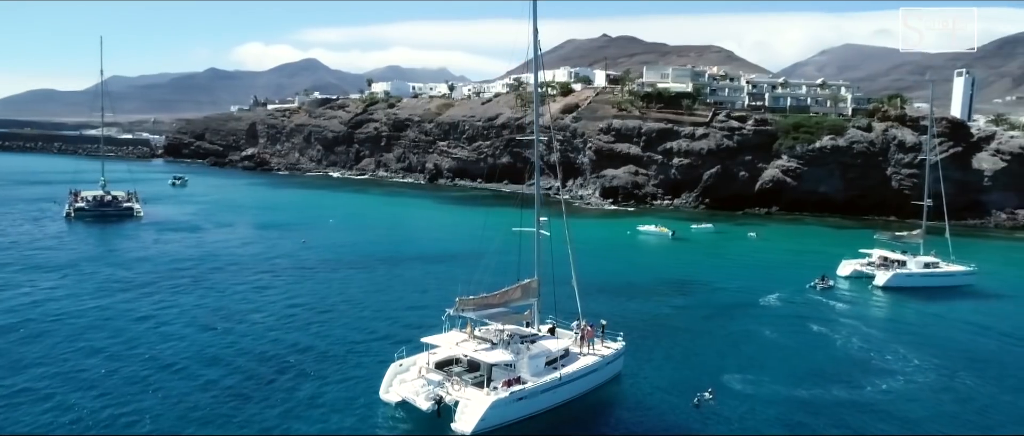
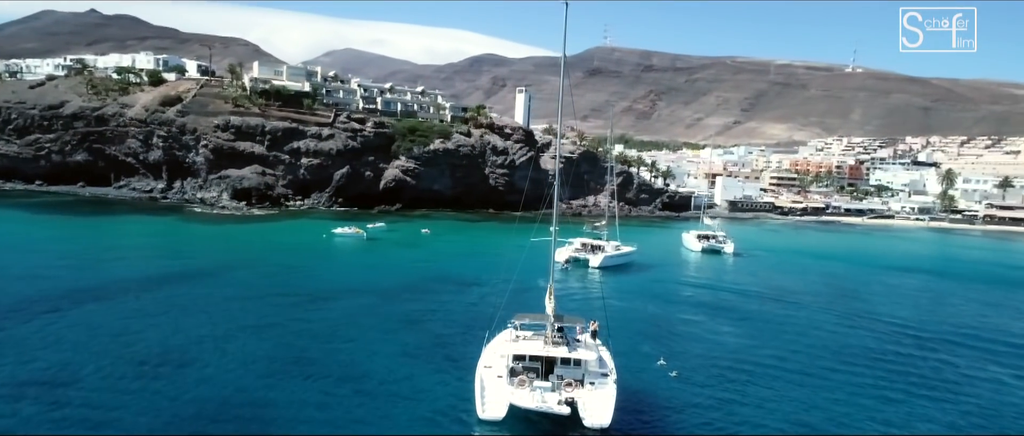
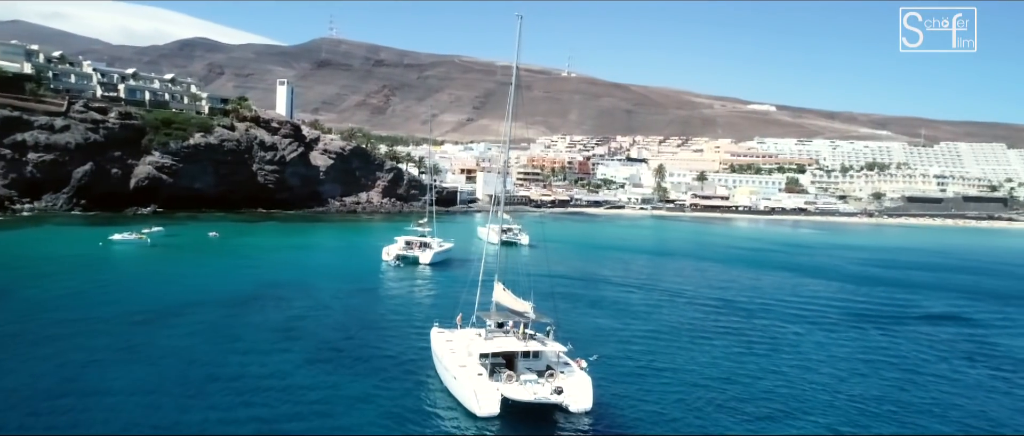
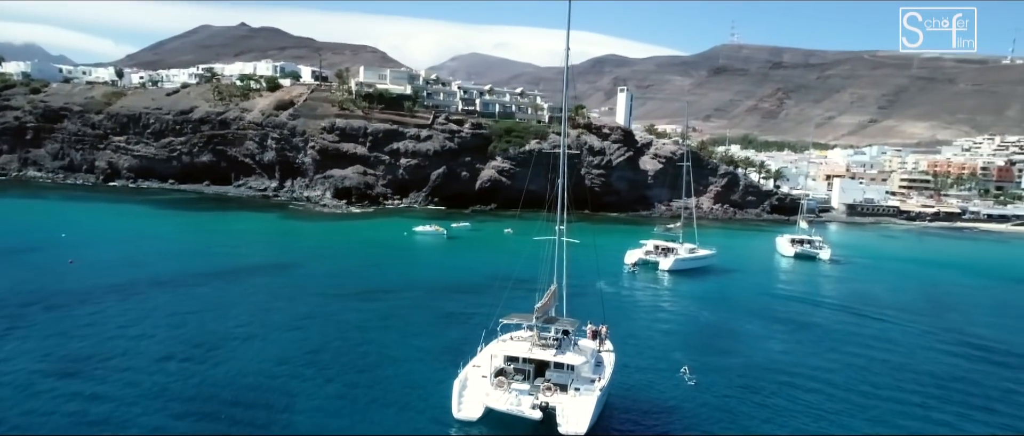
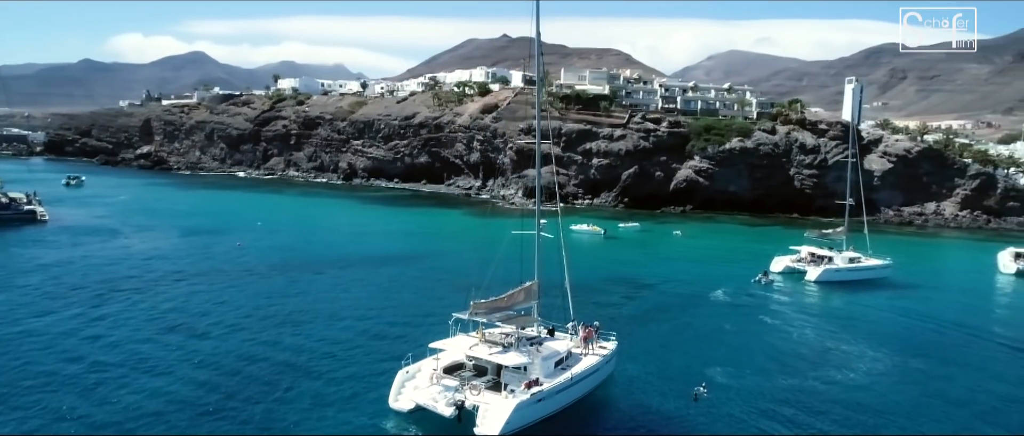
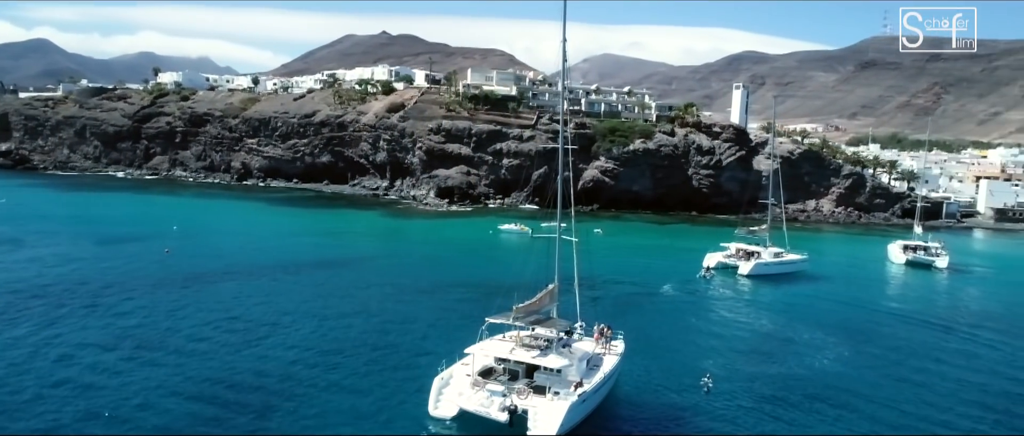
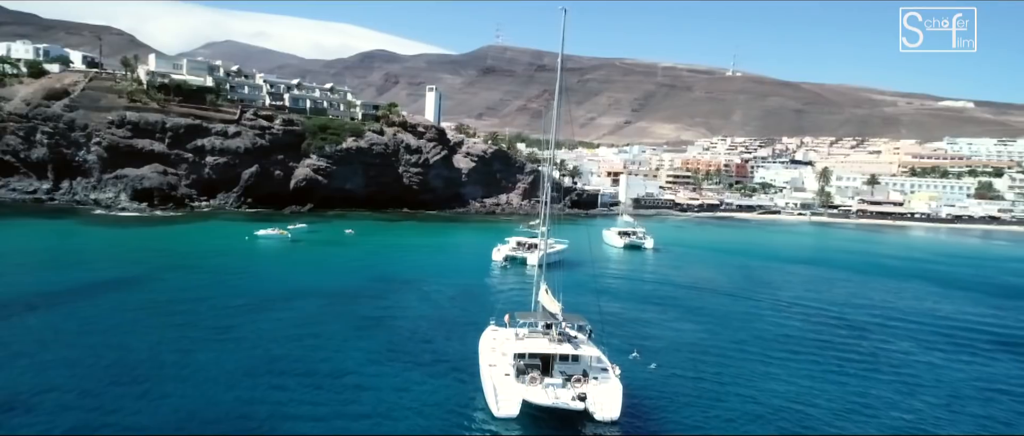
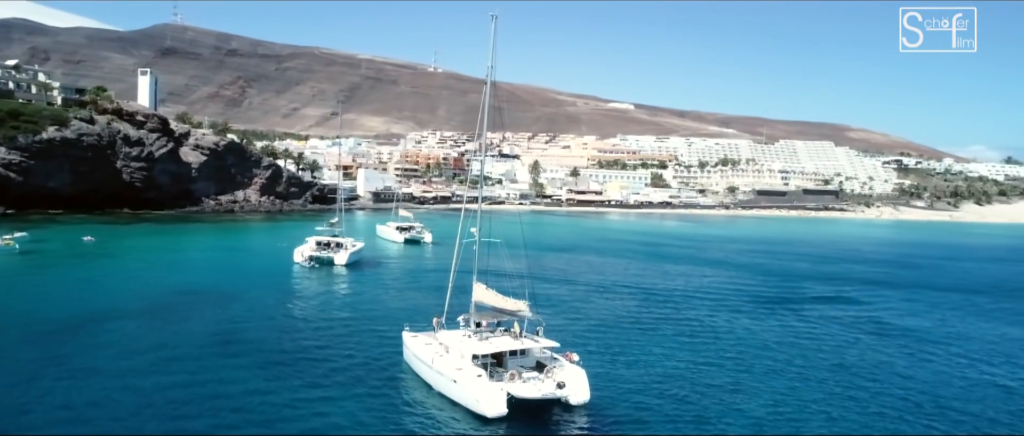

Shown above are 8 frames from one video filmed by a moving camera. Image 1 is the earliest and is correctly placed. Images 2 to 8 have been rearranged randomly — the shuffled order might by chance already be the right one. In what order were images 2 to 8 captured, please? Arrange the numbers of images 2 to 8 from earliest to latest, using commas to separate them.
5, 6, 4, 2, 7, 3, 8
